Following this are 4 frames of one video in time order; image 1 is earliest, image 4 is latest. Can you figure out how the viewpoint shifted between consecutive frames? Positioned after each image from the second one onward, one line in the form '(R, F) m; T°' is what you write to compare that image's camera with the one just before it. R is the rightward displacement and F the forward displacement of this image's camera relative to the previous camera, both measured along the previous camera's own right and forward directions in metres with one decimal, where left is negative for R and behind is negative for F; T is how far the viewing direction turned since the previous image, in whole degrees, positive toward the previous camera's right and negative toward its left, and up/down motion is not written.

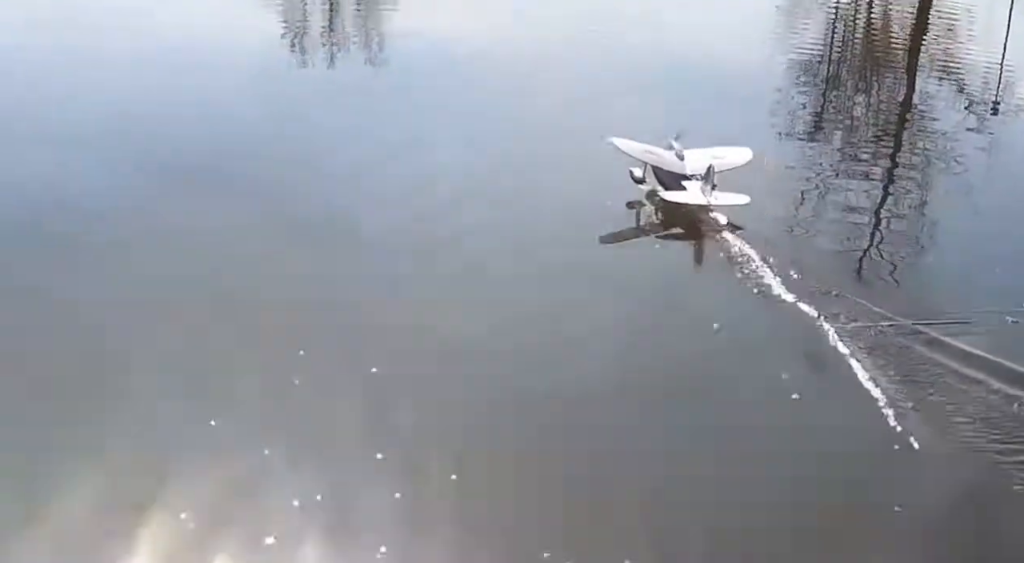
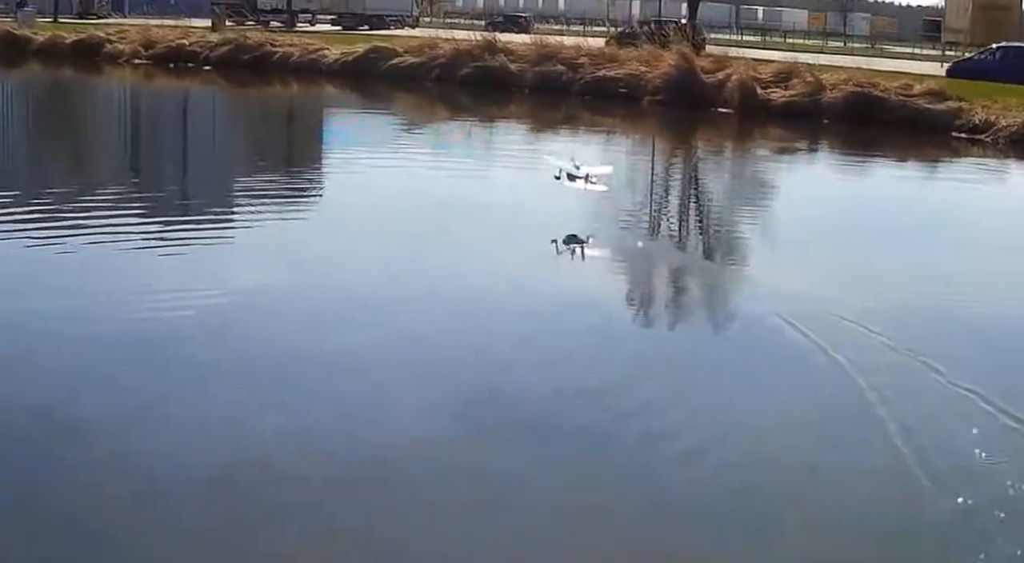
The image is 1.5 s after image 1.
(-0.2, -0.3) m; -13°
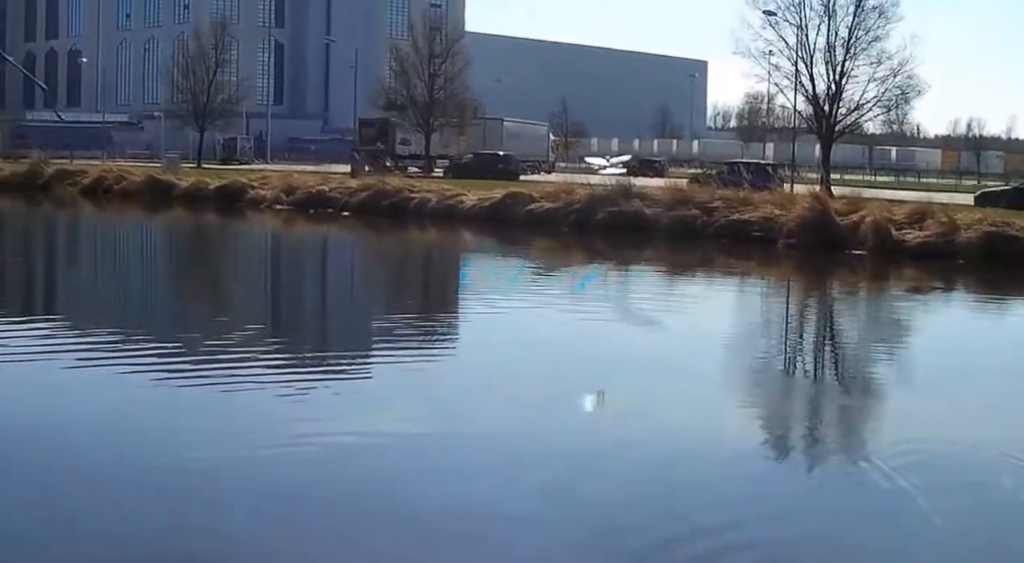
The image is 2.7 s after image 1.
(0.0, -0.6) m; -5°
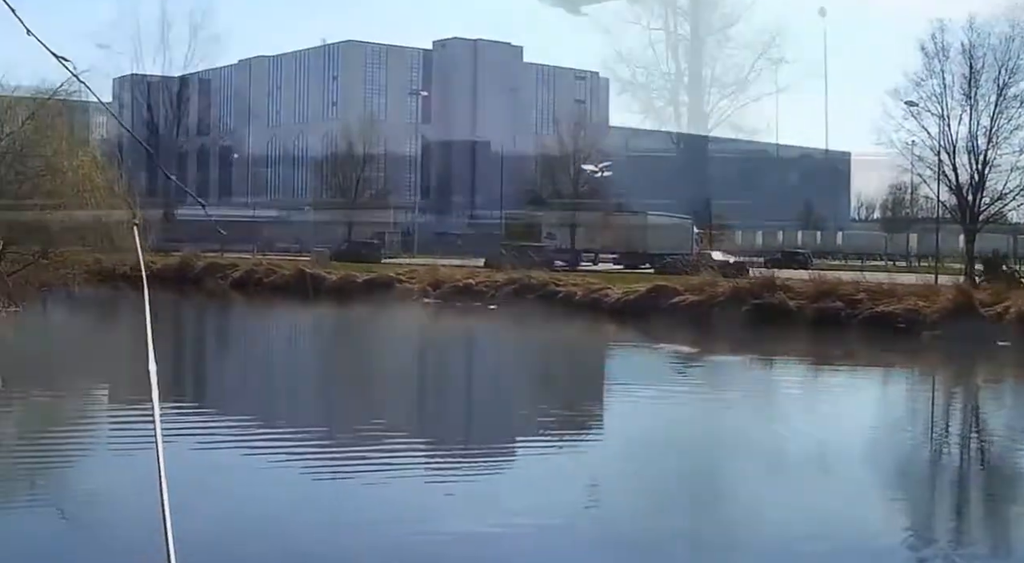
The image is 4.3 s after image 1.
(+0.1, -0.8) m; -6°
